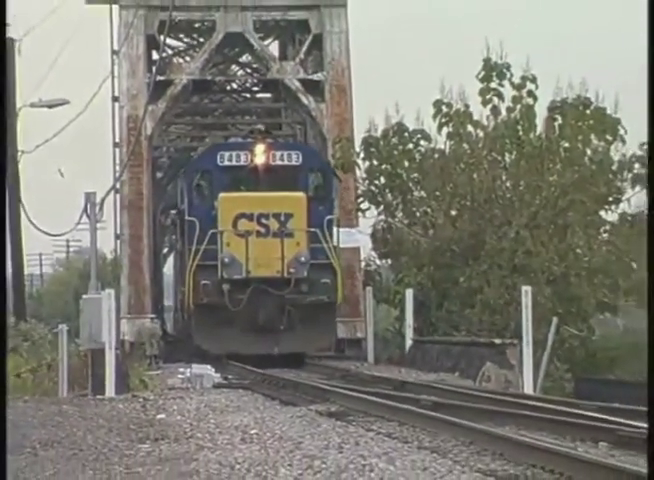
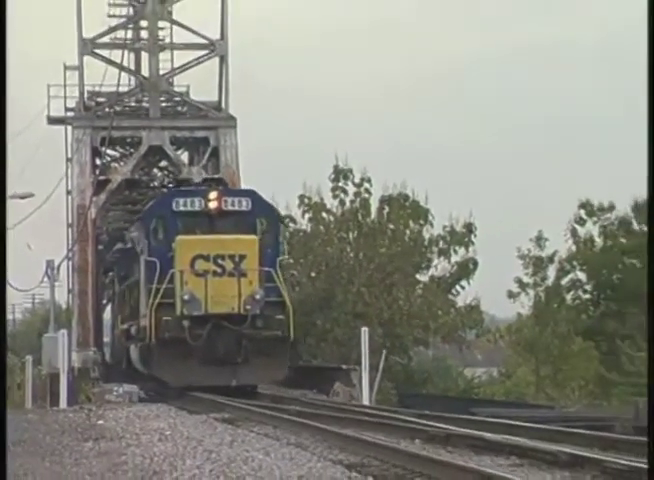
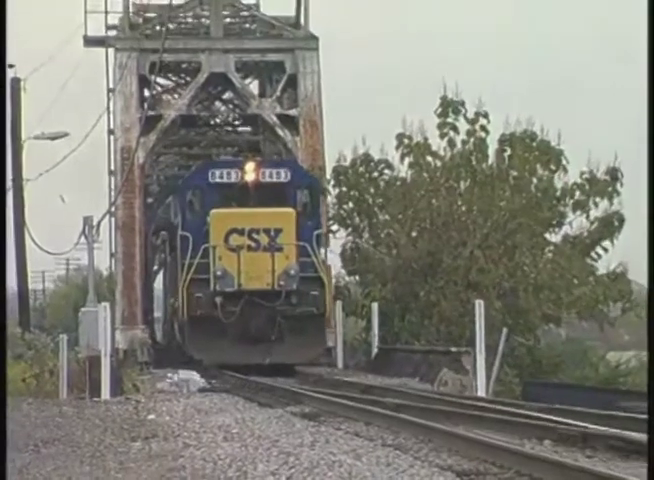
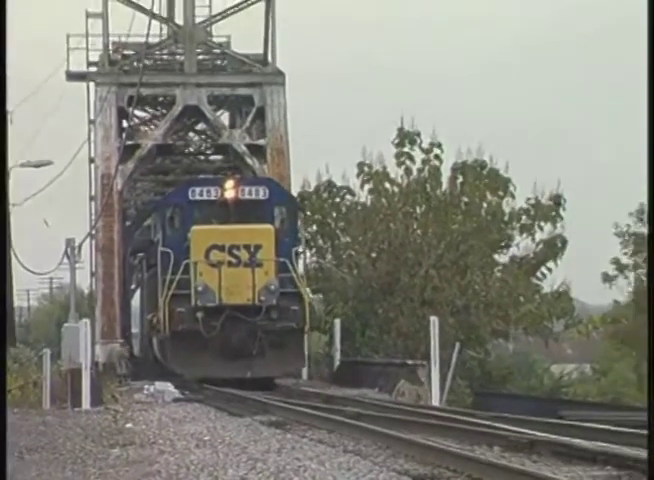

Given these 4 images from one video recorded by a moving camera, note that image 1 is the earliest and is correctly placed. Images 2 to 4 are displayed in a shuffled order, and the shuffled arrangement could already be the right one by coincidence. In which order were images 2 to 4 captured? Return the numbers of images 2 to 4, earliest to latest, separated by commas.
3, 4, 2
